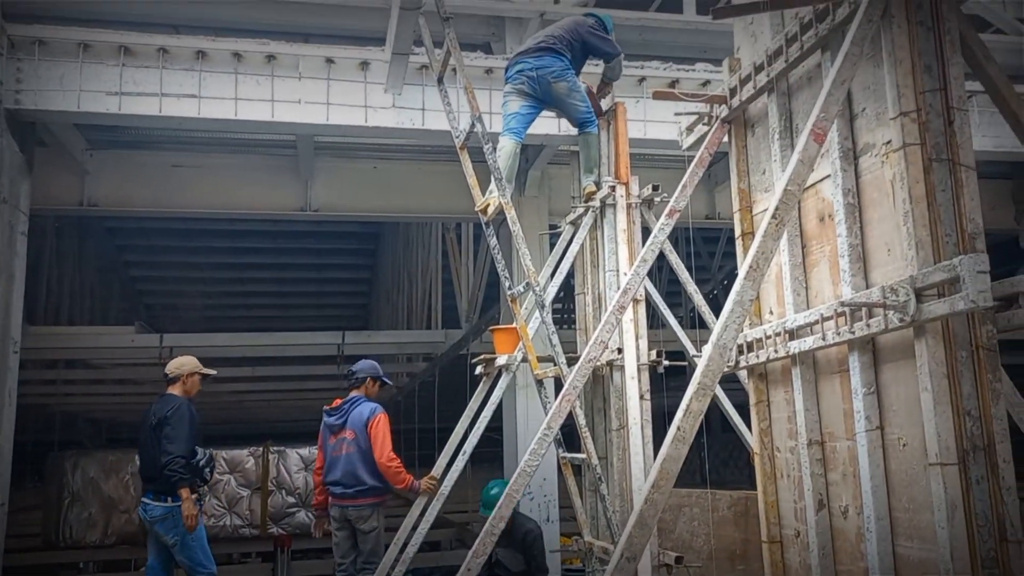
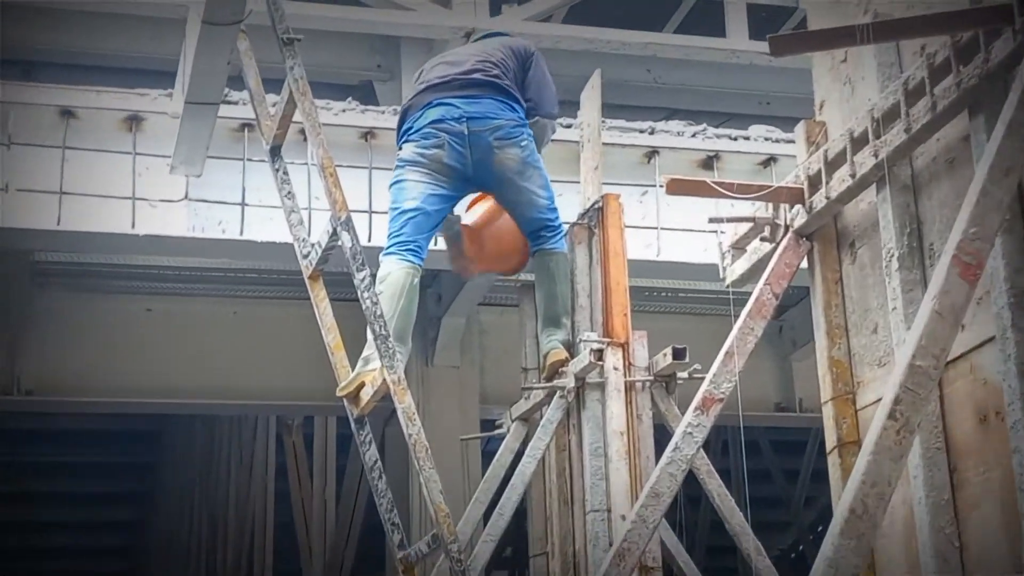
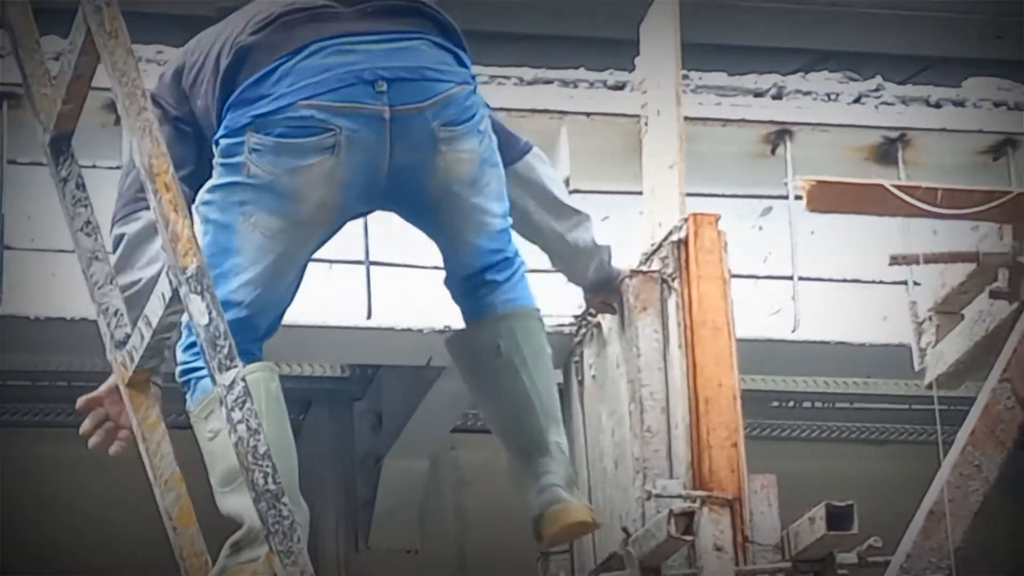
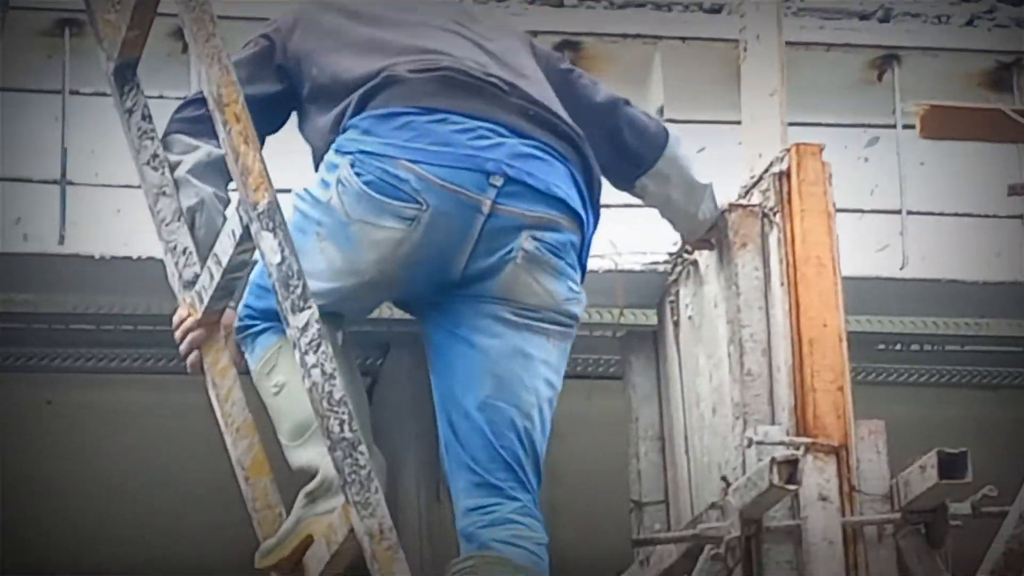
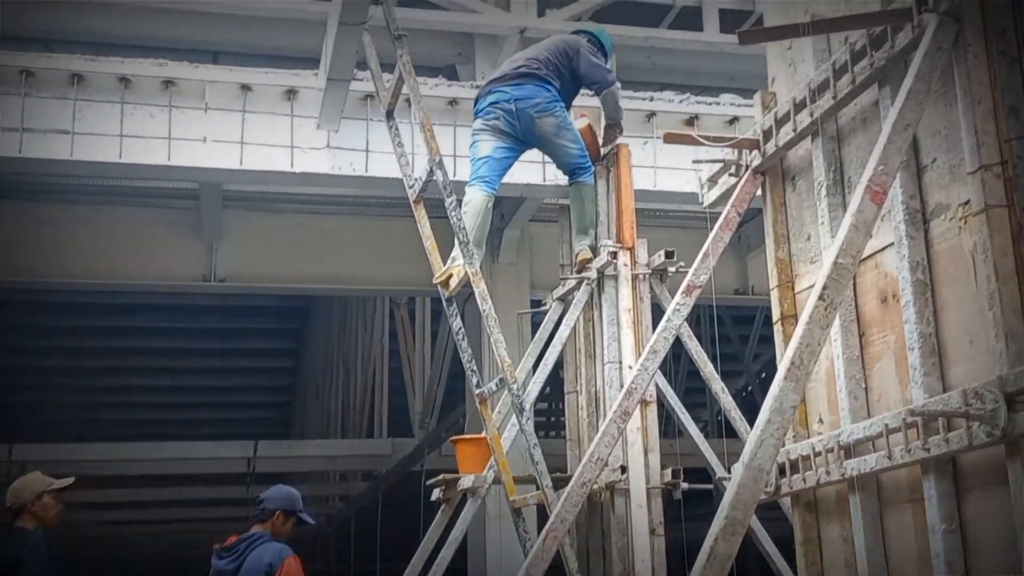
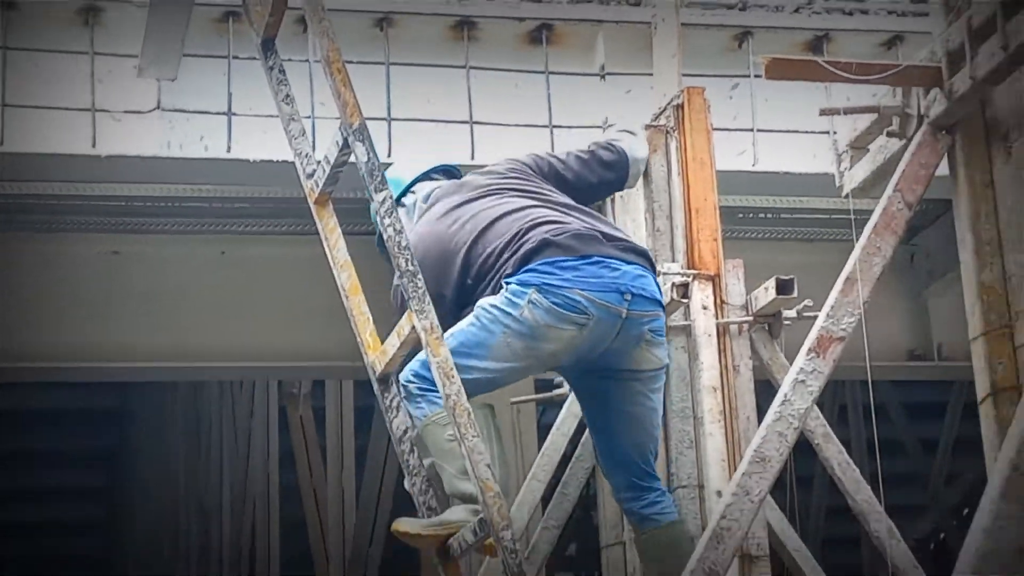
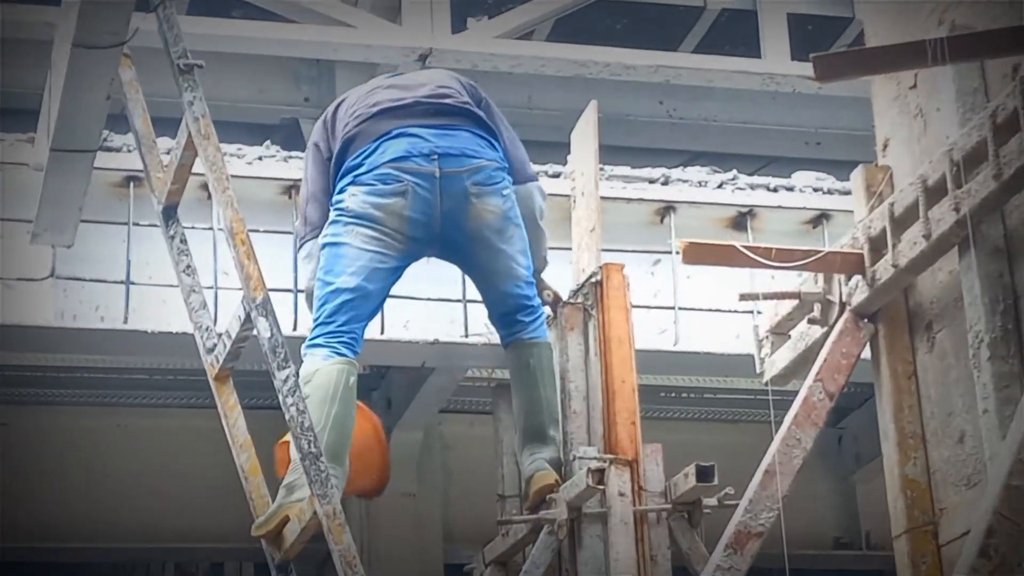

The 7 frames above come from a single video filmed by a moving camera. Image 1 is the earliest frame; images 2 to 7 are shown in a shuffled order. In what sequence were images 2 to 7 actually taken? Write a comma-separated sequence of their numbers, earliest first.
5, 2, 7, 3, 4, 6
